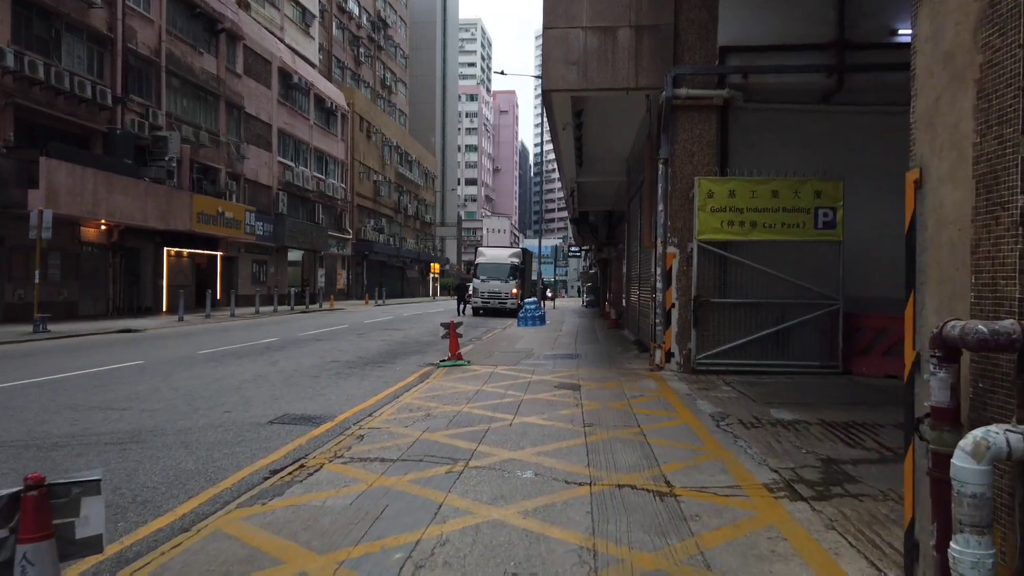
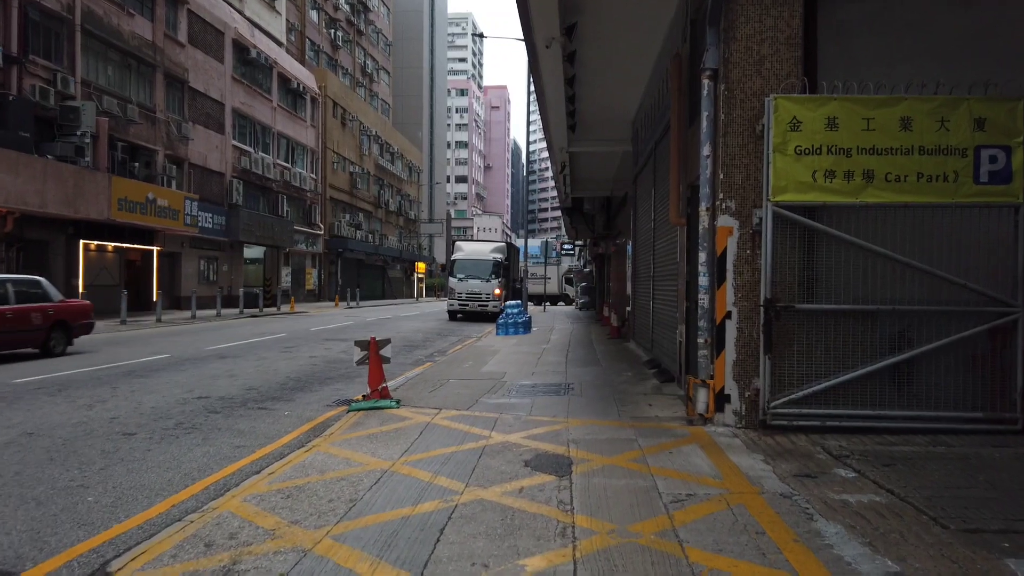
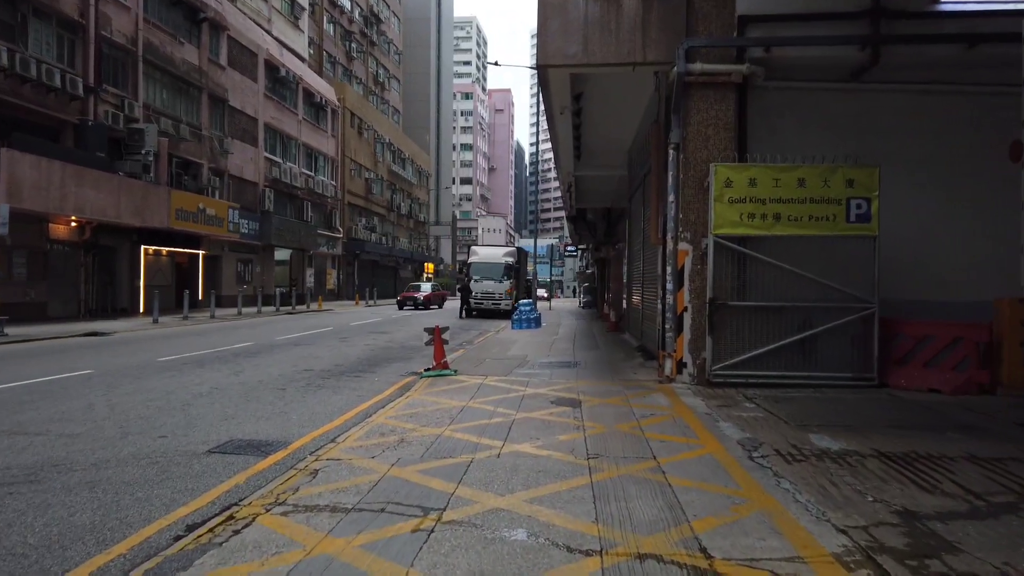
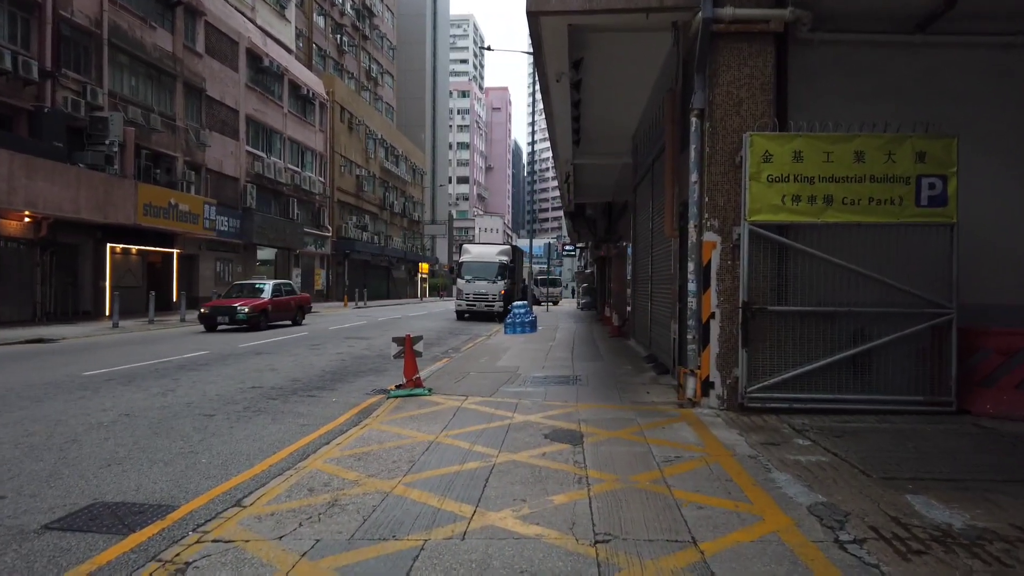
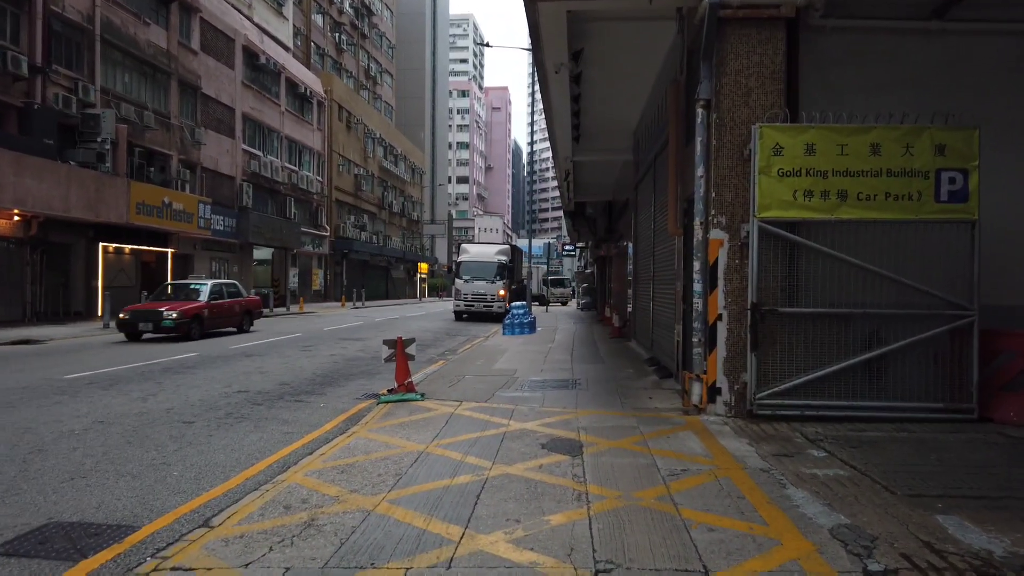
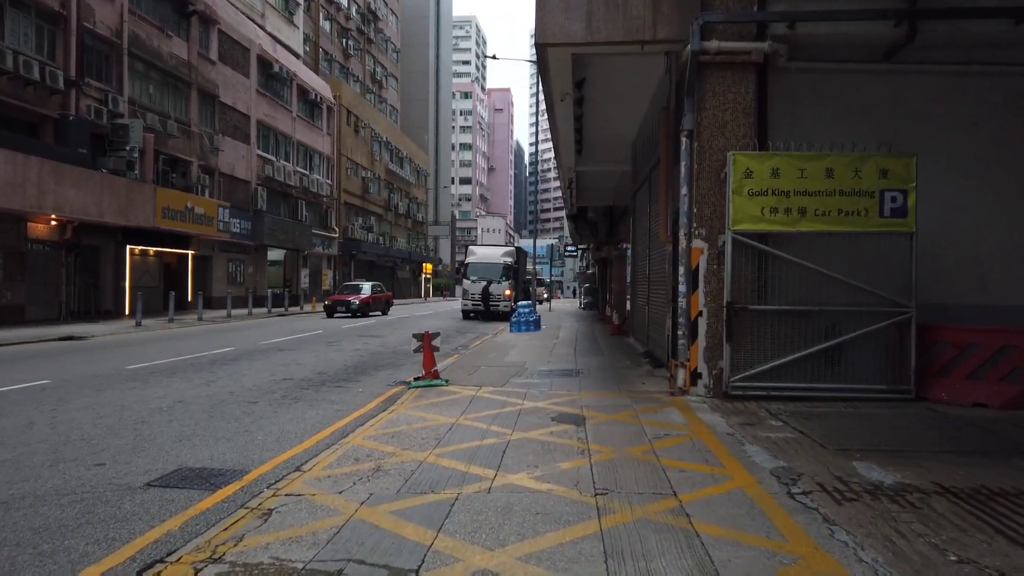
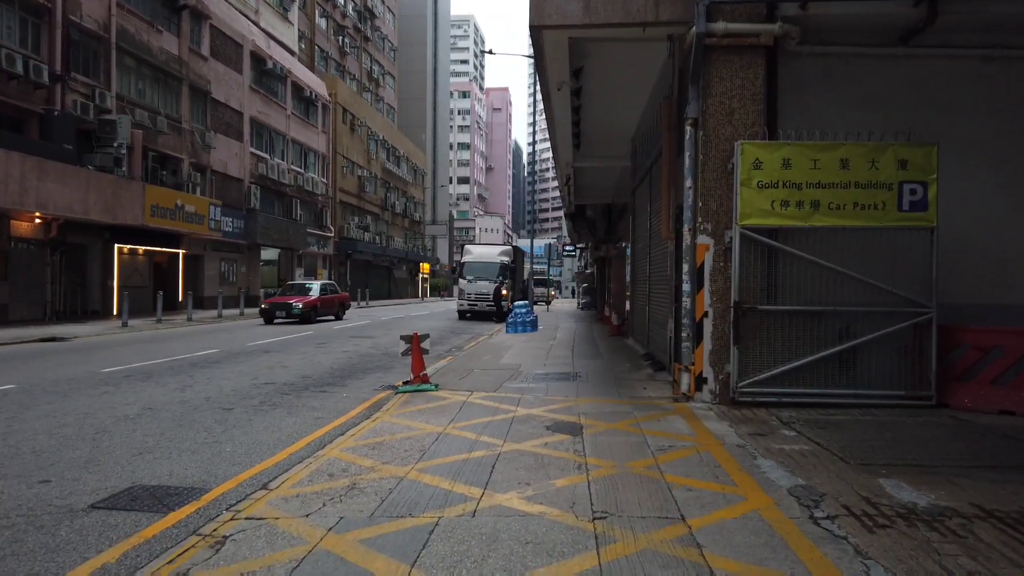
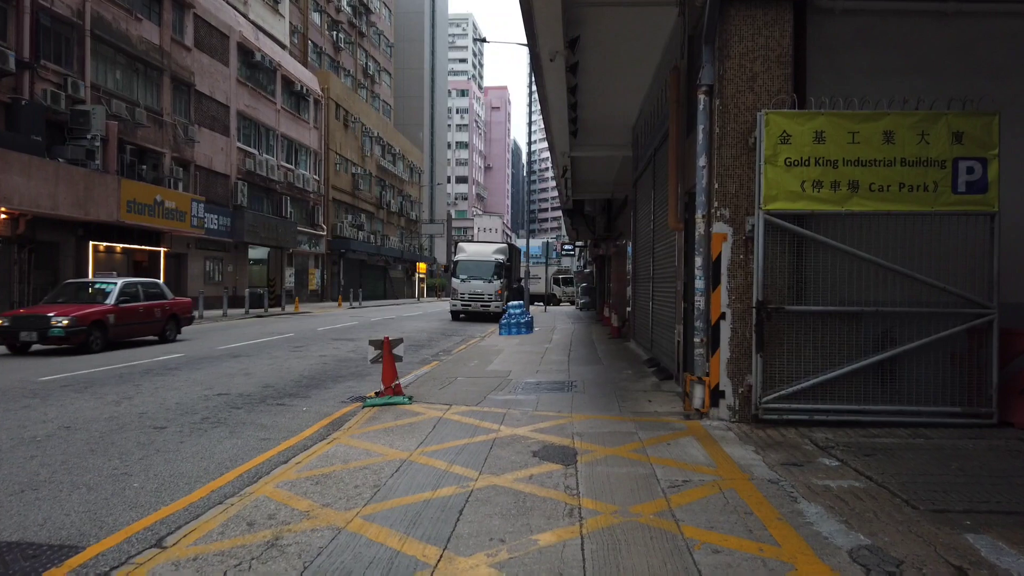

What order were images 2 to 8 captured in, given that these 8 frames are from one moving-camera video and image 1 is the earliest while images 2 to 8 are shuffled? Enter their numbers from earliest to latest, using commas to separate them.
3, 6, 7, 4, 5, 8, 2
